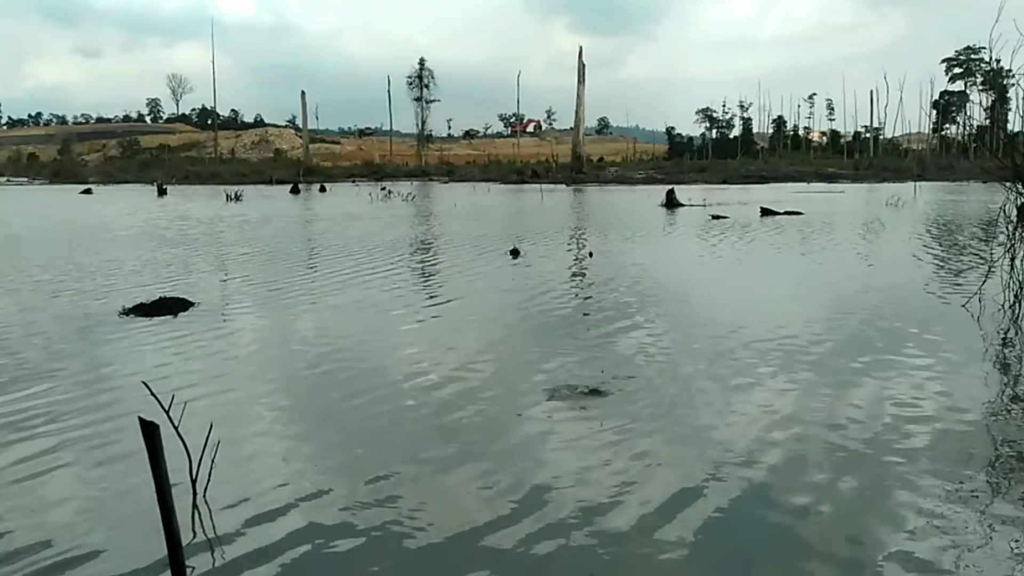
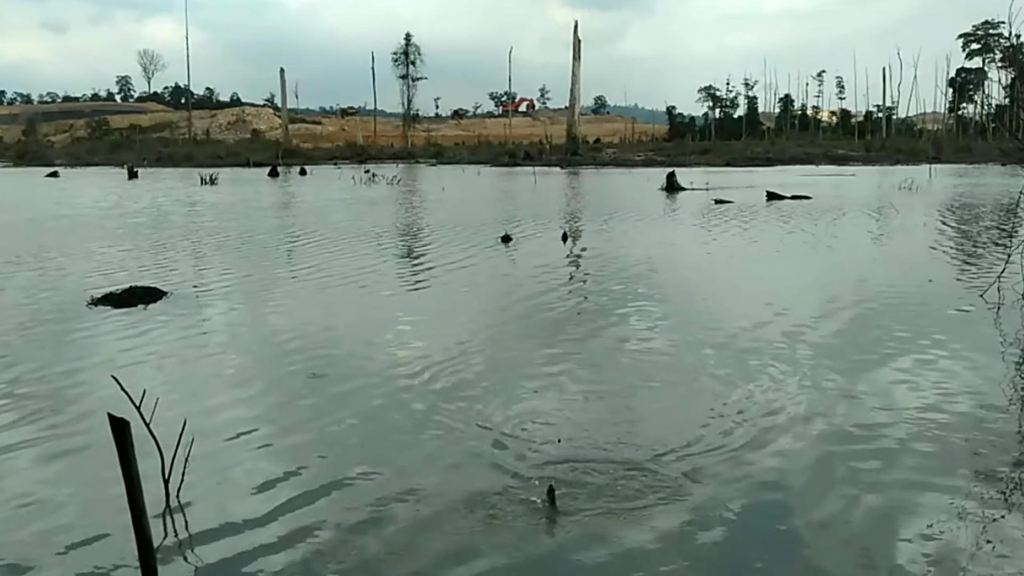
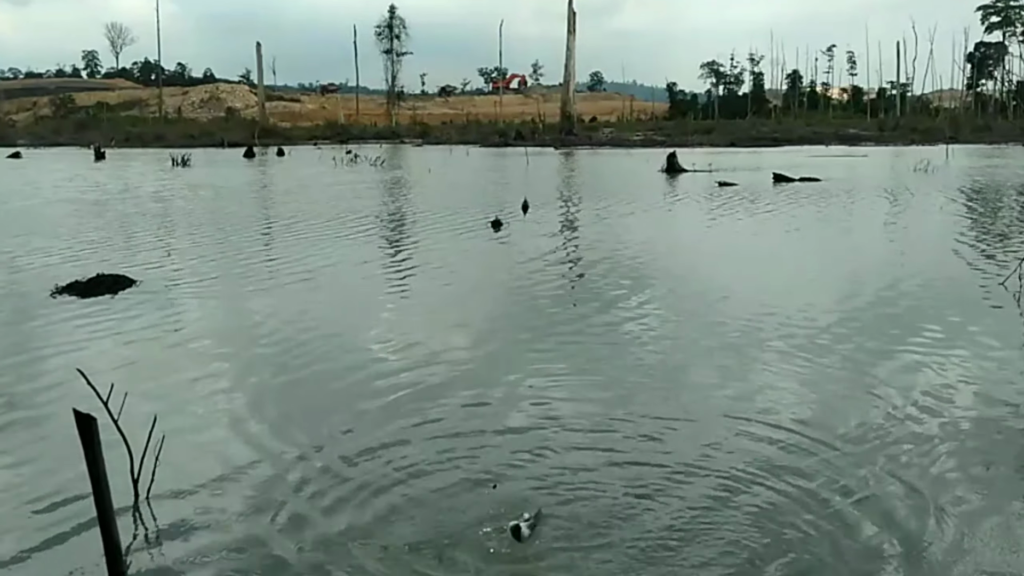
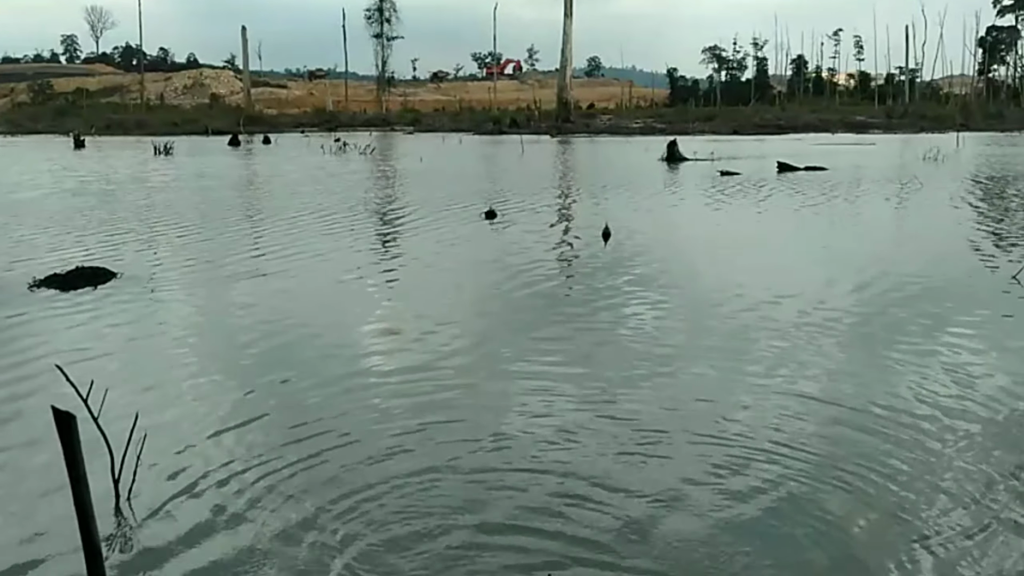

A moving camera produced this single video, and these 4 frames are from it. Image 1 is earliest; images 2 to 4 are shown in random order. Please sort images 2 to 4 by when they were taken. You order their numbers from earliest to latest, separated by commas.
2, 3, 4
